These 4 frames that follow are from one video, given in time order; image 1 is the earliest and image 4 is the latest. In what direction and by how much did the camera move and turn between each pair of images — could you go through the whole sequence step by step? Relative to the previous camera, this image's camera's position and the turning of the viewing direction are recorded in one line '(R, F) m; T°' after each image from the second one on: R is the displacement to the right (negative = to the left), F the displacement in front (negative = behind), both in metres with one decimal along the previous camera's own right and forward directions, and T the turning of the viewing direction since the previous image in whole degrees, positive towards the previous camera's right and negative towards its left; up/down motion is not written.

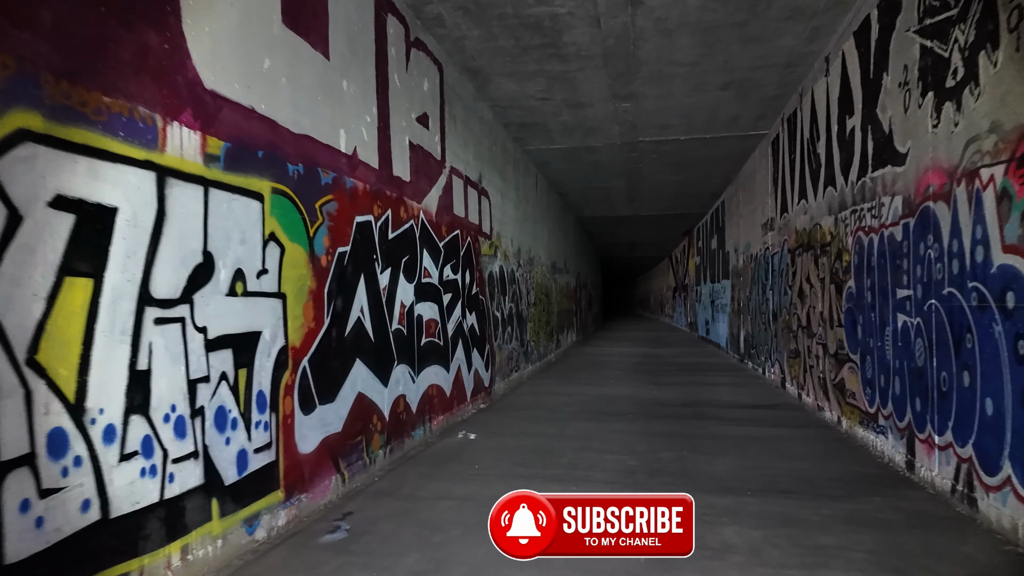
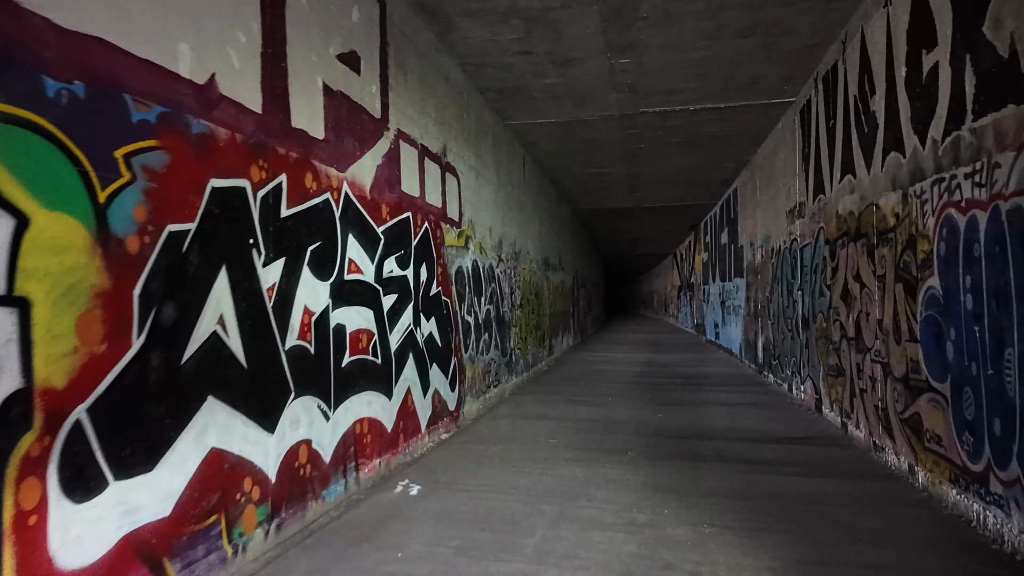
(+0.5, +1.9) m; 0°
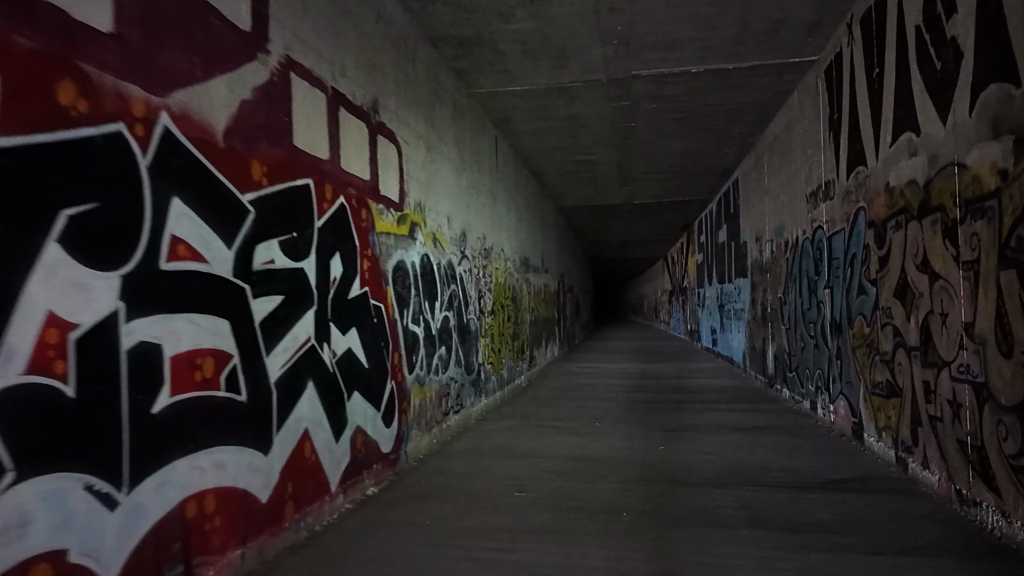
(+0.4, +2.0) m; +1°
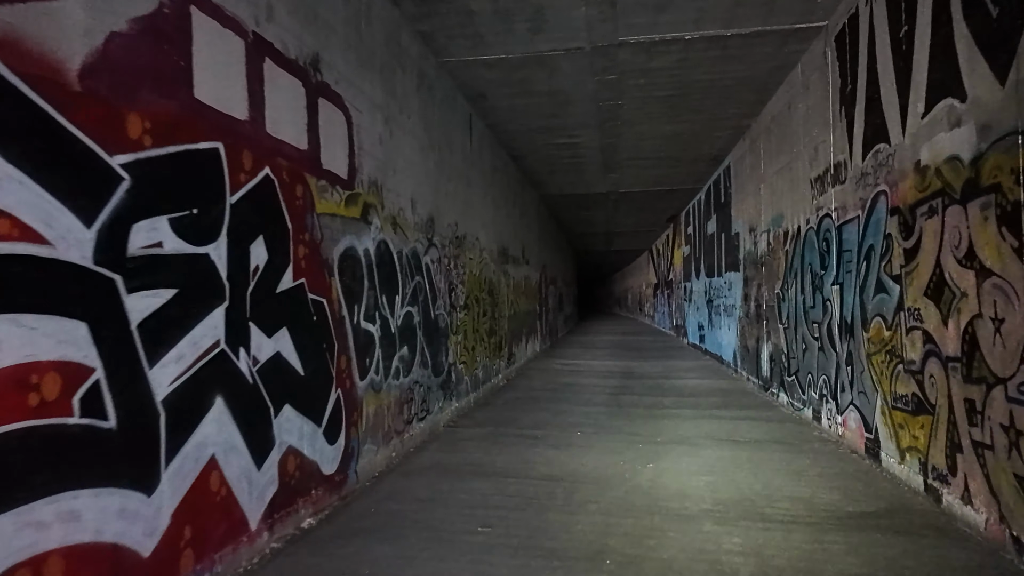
(+0.2, +0.8) m; +2°
